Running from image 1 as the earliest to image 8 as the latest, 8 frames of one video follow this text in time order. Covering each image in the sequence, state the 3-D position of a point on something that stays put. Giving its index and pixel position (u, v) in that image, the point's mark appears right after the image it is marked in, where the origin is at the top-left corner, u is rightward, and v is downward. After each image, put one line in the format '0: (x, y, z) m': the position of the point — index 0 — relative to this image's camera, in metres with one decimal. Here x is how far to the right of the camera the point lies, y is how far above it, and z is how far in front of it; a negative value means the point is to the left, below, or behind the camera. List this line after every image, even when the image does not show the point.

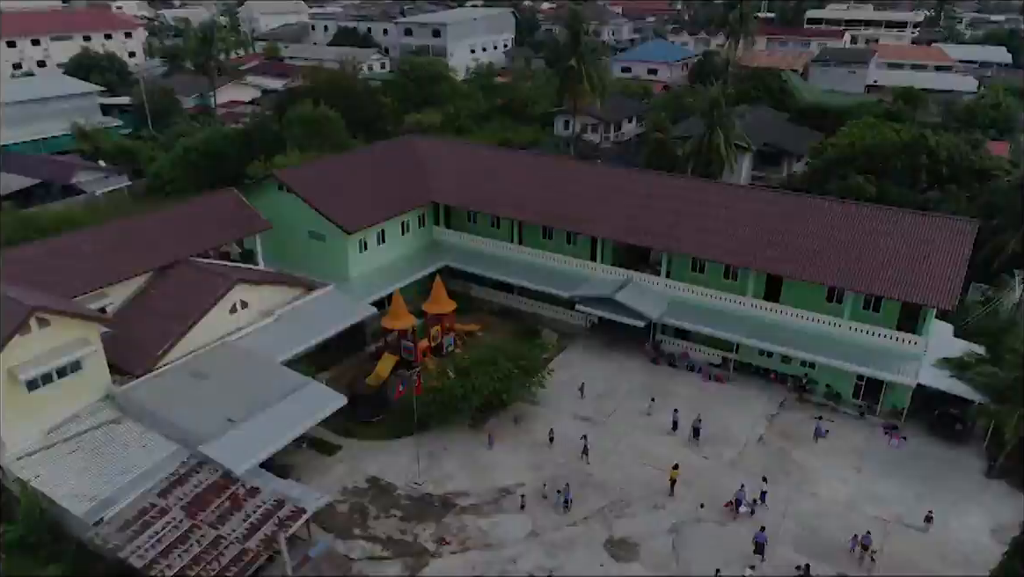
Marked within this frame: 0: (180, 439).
0: (-11.0, -5.0, +19.9) m
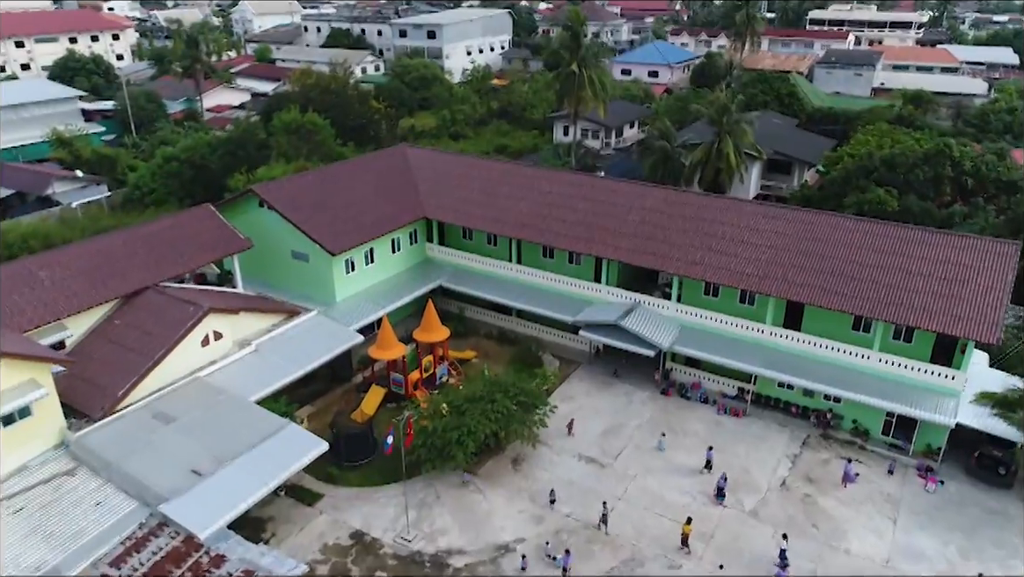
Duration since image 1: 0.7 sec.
0: (-11.0, -6.1, +17.8) m
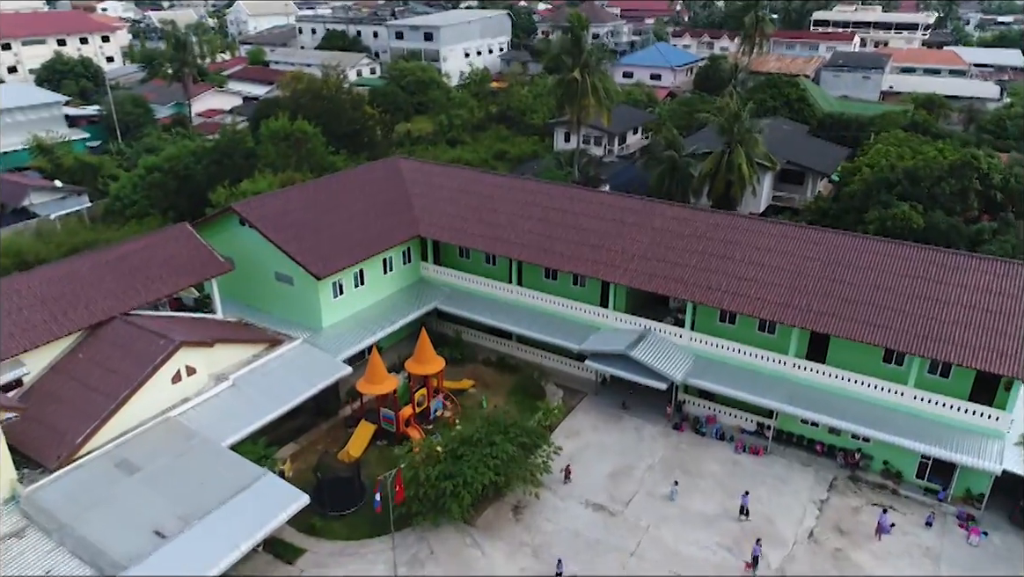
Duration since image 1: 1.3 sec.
0: (-11.0, -7.2, +15.8) m
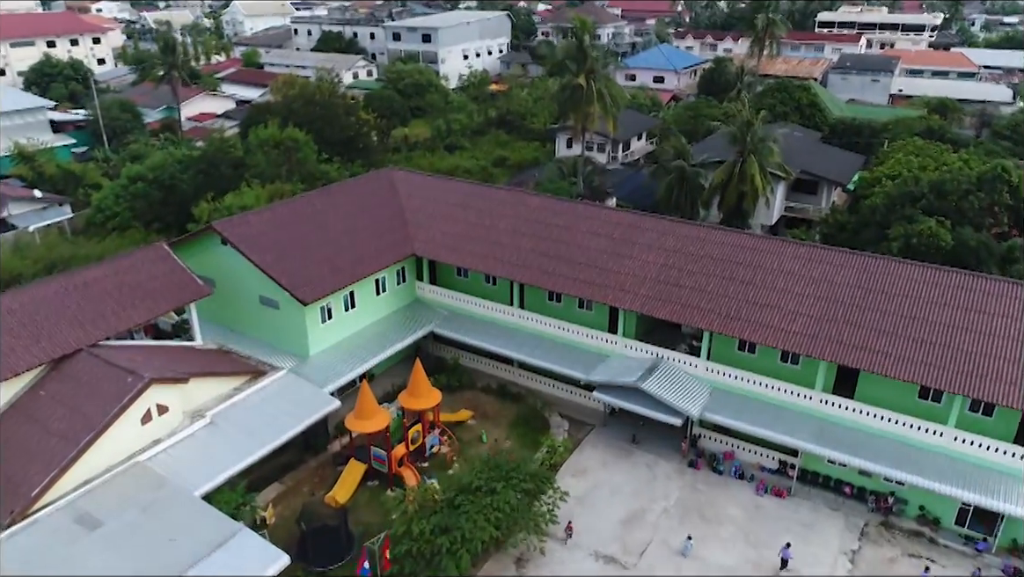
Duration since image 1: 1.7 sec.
0: (-10.9, -8.1, +14.0) m
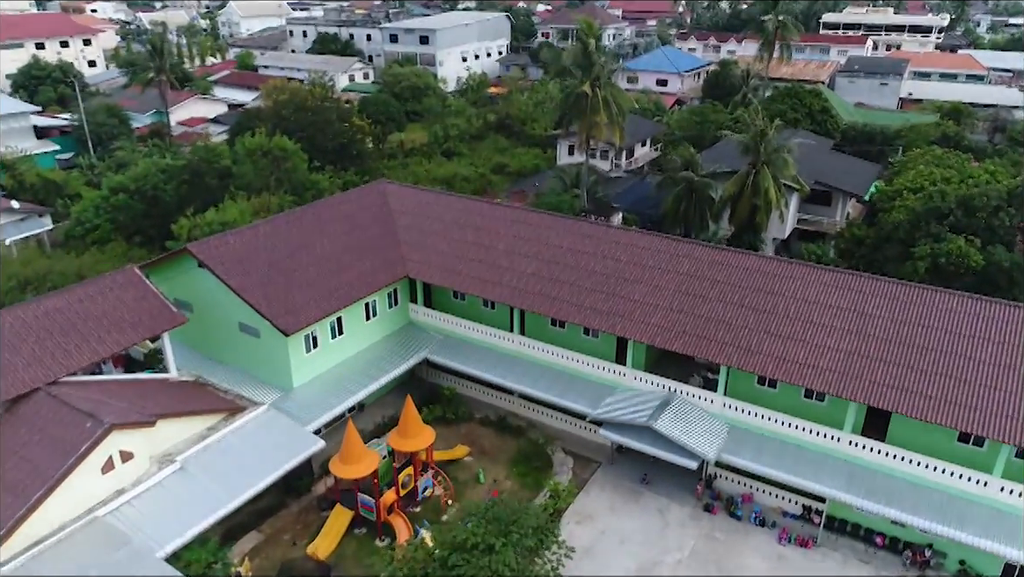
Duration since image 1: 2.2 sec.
0: (-10.9, -9.1, +12.2) m
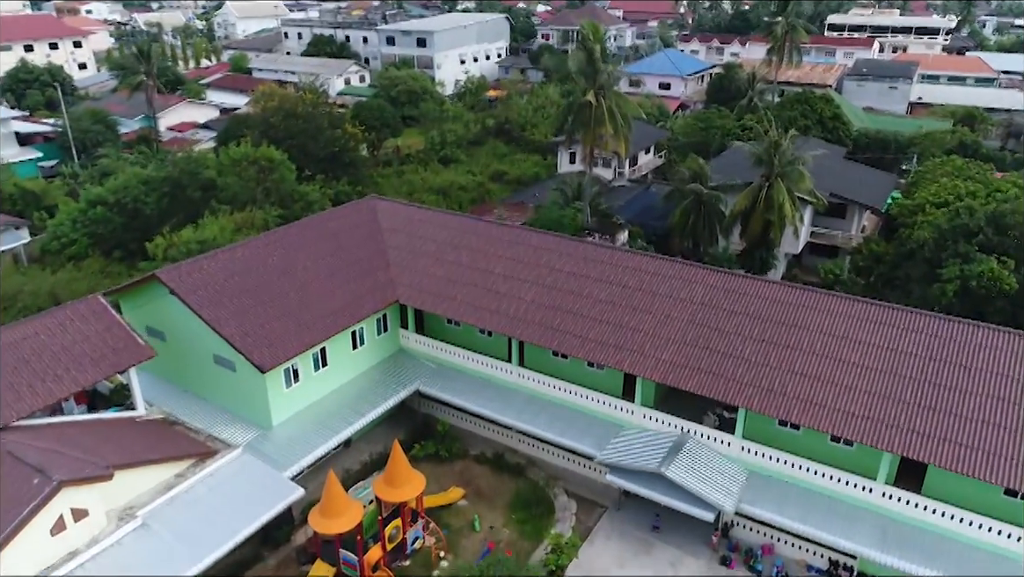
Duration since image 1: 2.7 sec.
0: (-11.0, -10.1, +10.4) m
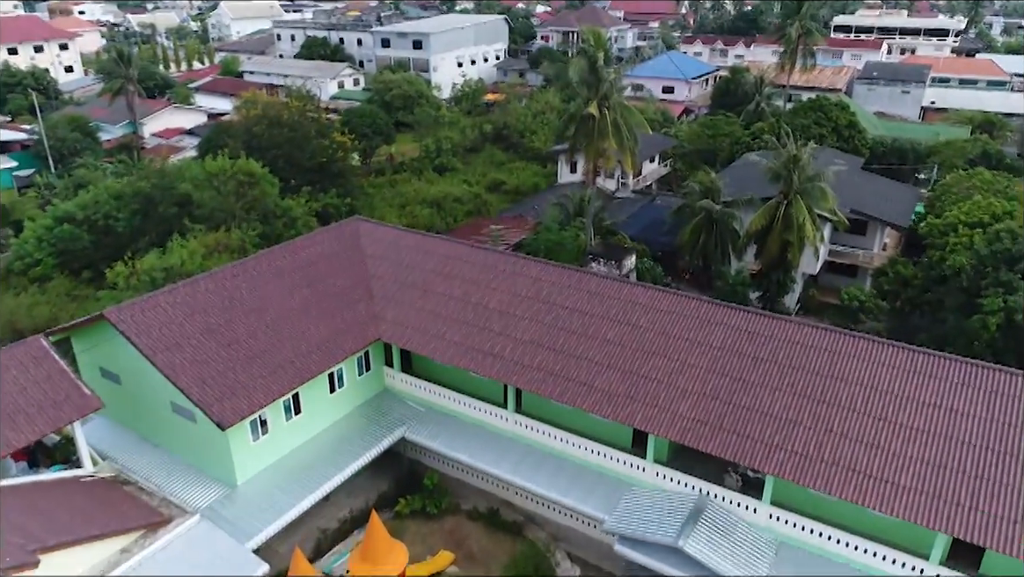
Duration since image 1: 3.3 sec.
0: (-11.1, -11.3, +8.1) m
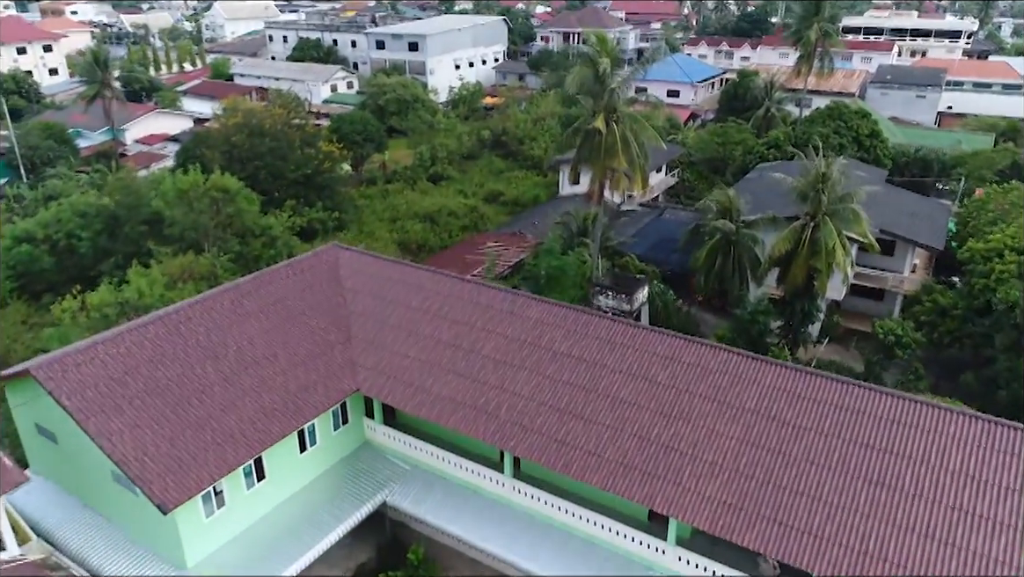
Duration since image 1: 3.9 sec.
0: (-11.1, -12.6, +5.5) m
